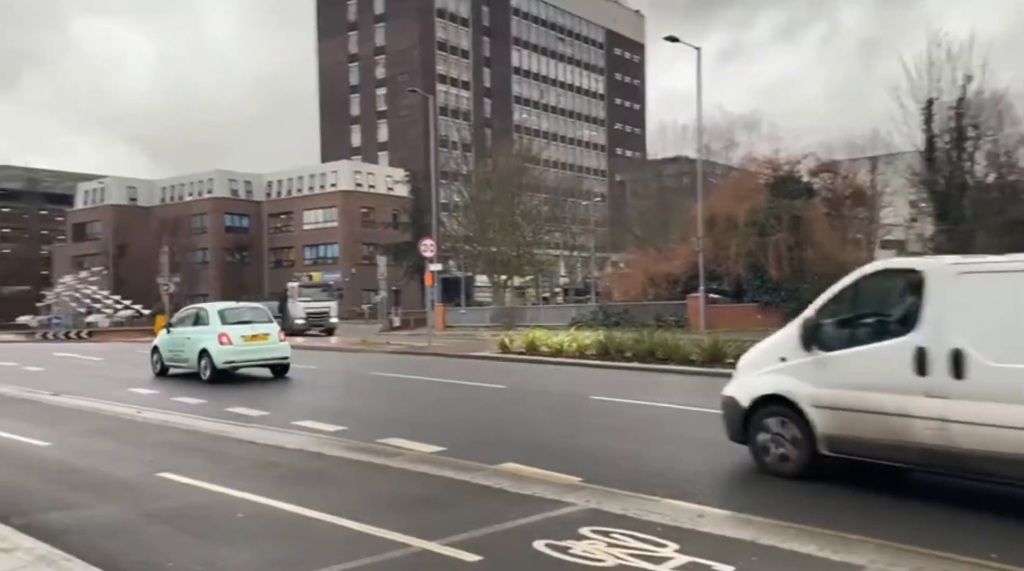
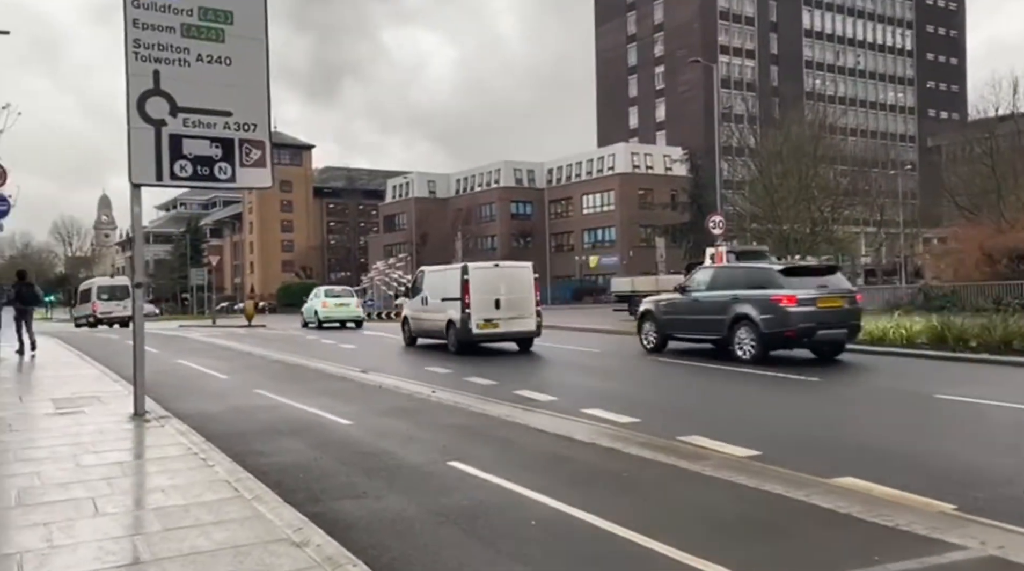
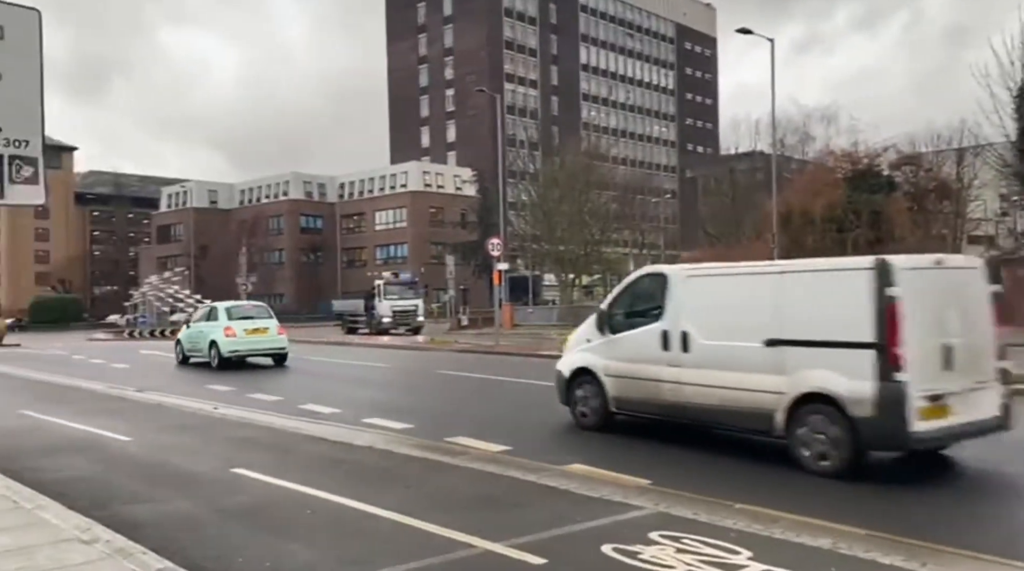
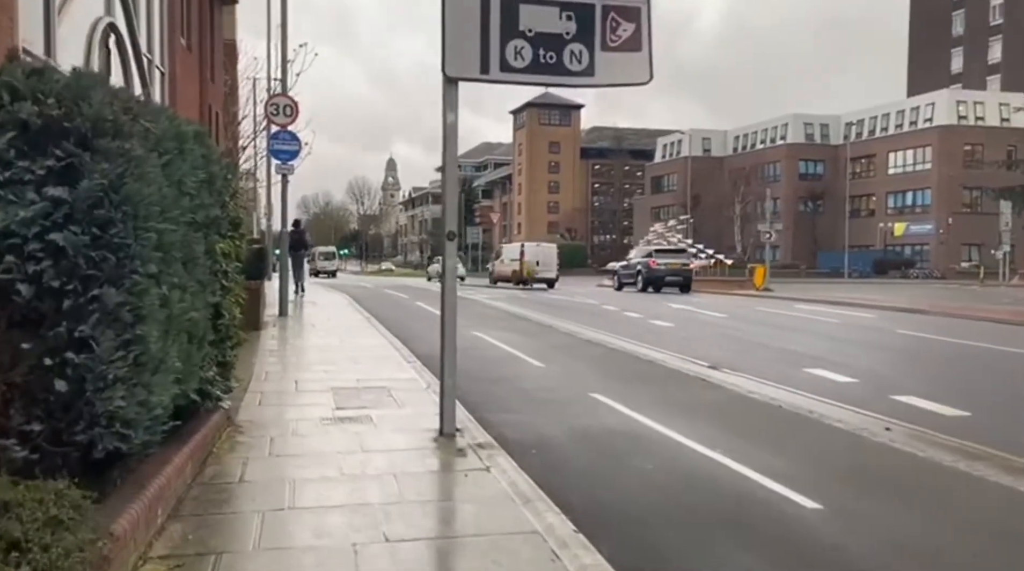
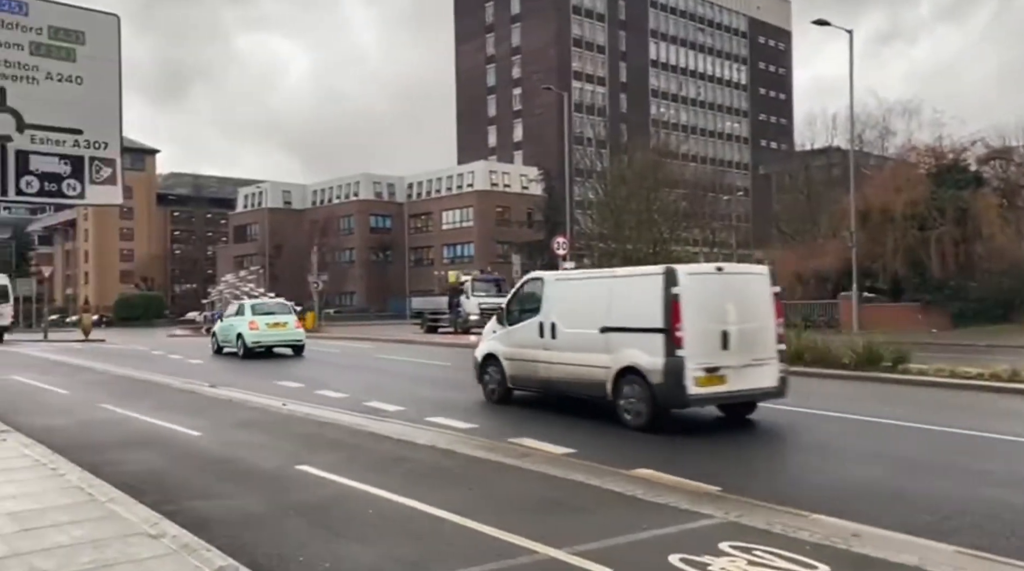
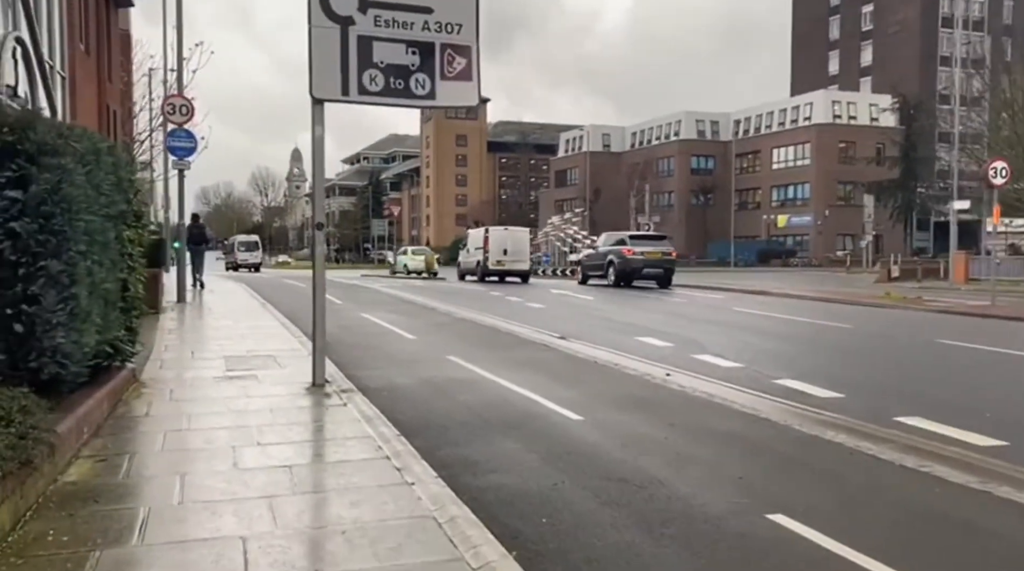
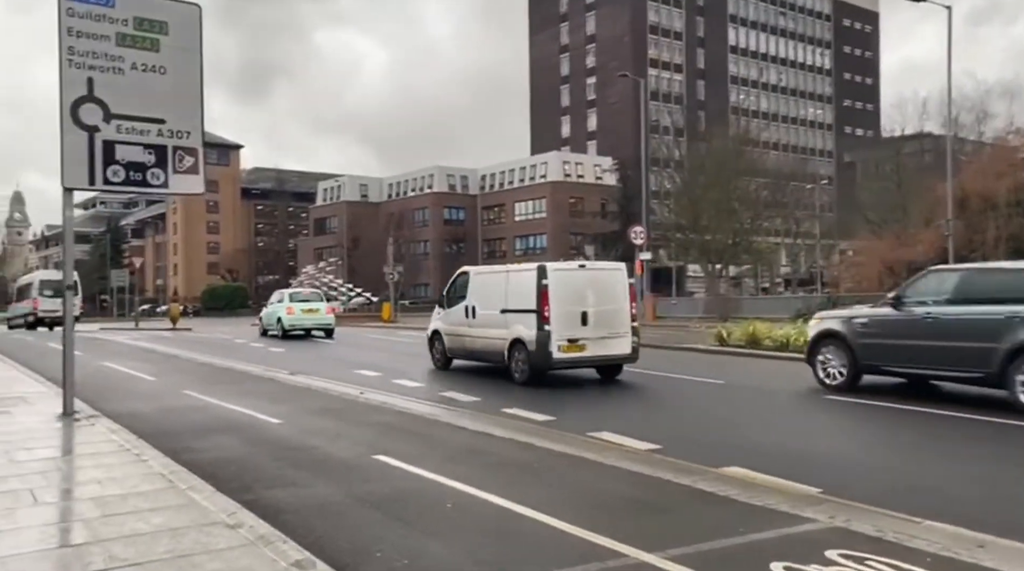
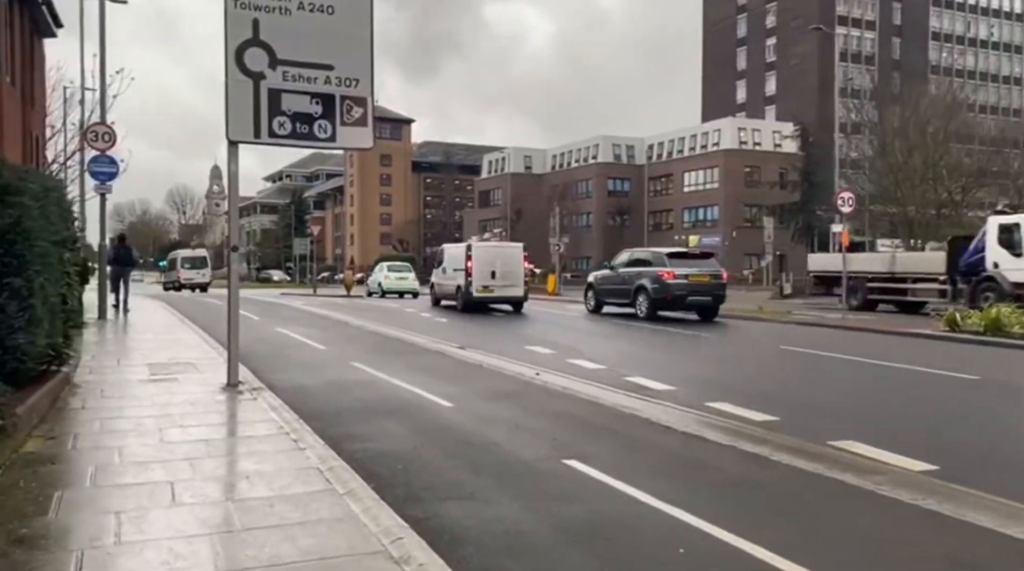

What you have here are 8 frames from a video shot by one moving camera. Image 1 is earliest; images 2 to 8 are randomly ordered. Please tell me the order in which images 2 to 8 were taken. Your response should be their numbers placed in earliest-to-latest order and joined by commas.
3, 5, 7, 2, 8, 6, 4
